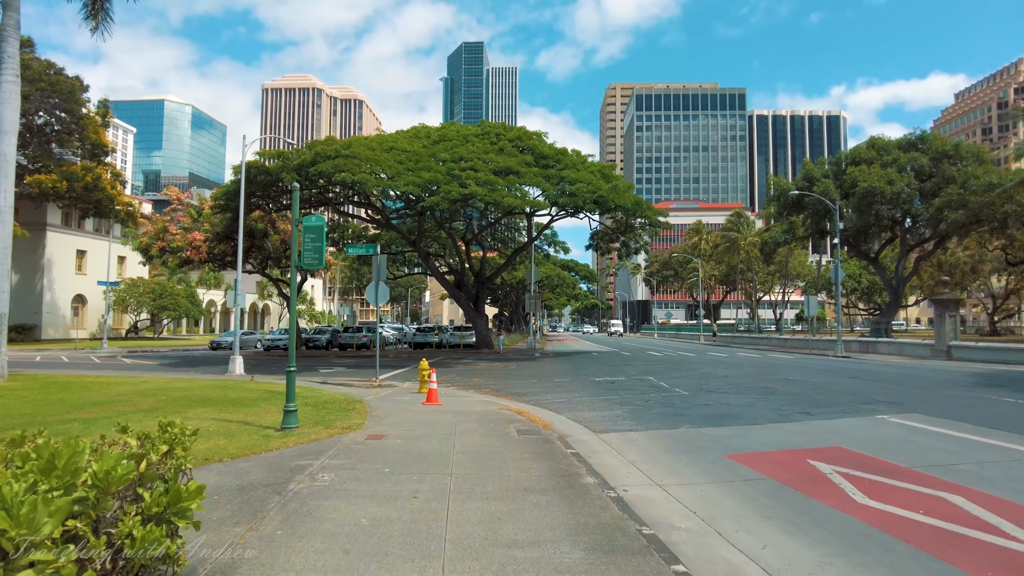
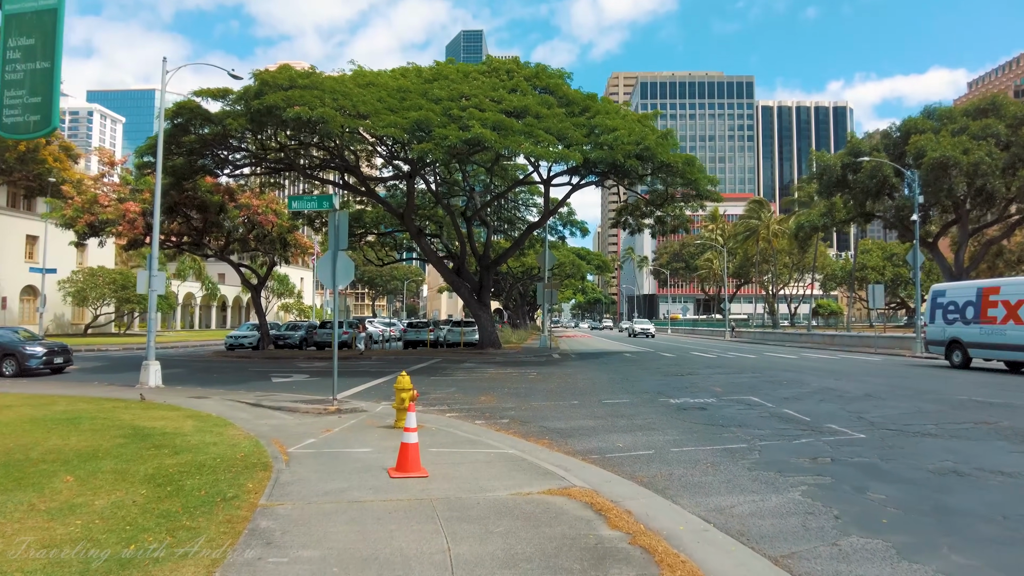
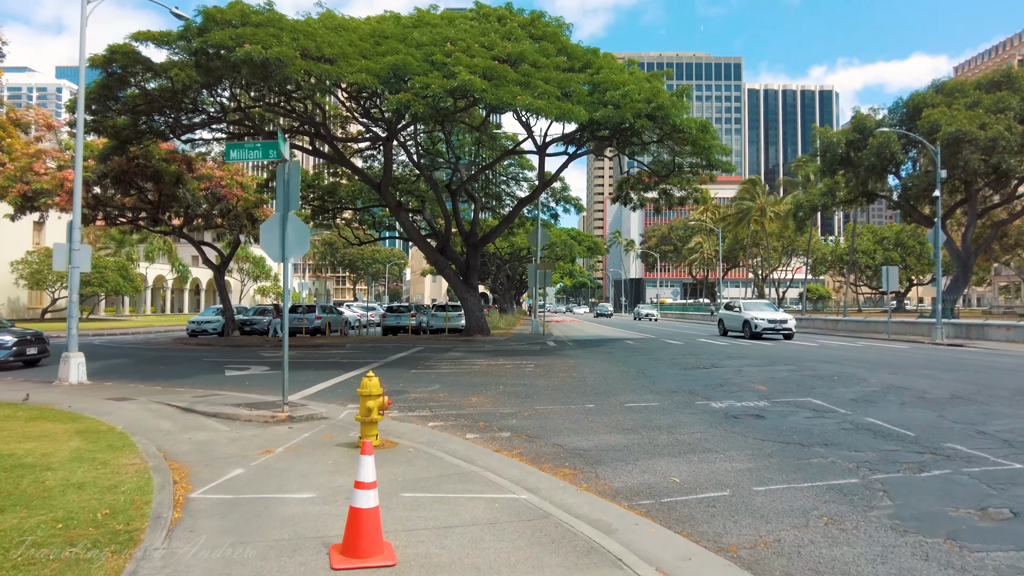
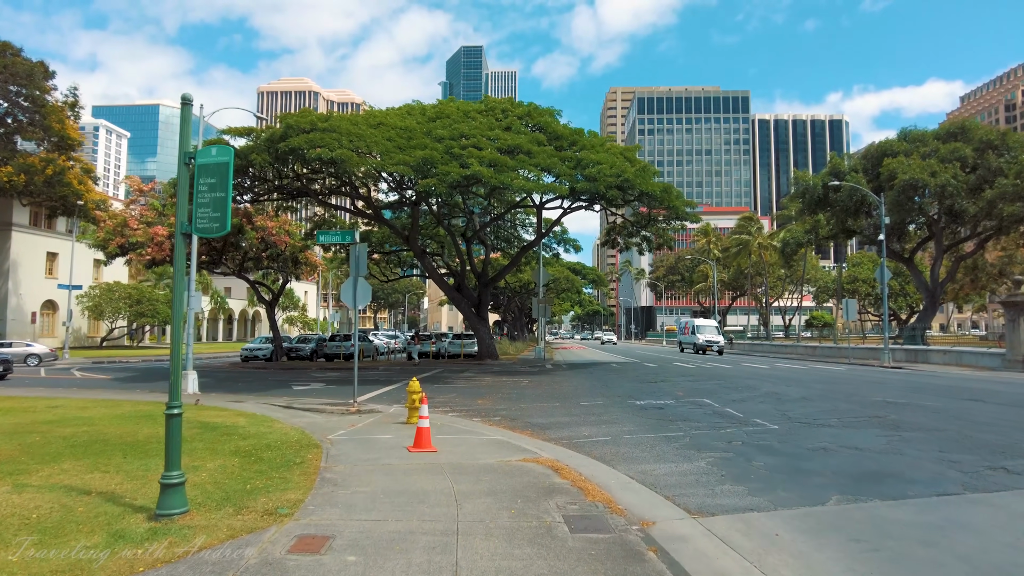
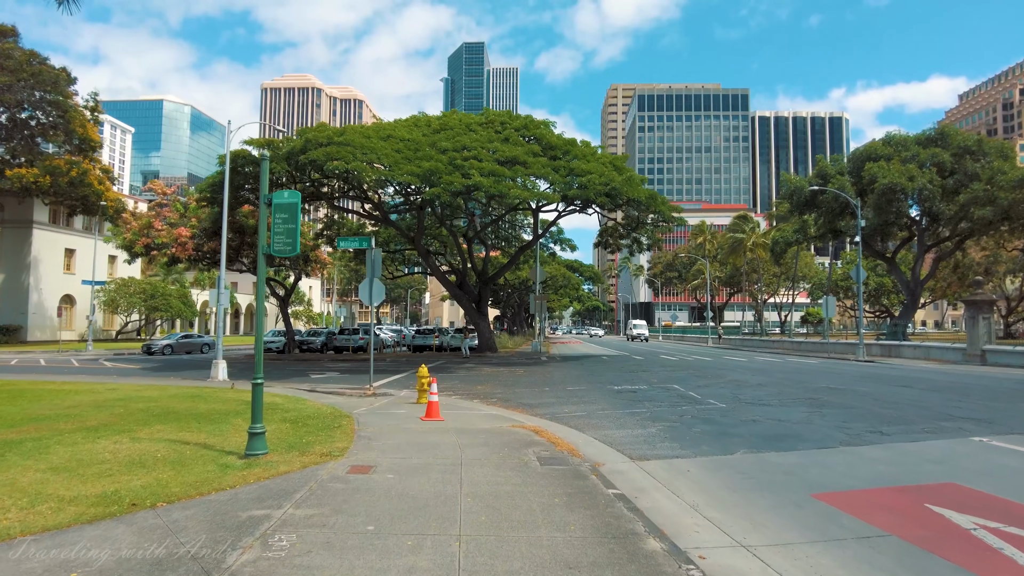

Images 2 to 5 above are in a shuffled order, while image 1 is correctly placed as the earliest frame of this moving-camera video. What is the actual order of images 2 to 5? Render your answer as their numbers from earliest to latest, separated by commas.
5, 4, 2, 3
